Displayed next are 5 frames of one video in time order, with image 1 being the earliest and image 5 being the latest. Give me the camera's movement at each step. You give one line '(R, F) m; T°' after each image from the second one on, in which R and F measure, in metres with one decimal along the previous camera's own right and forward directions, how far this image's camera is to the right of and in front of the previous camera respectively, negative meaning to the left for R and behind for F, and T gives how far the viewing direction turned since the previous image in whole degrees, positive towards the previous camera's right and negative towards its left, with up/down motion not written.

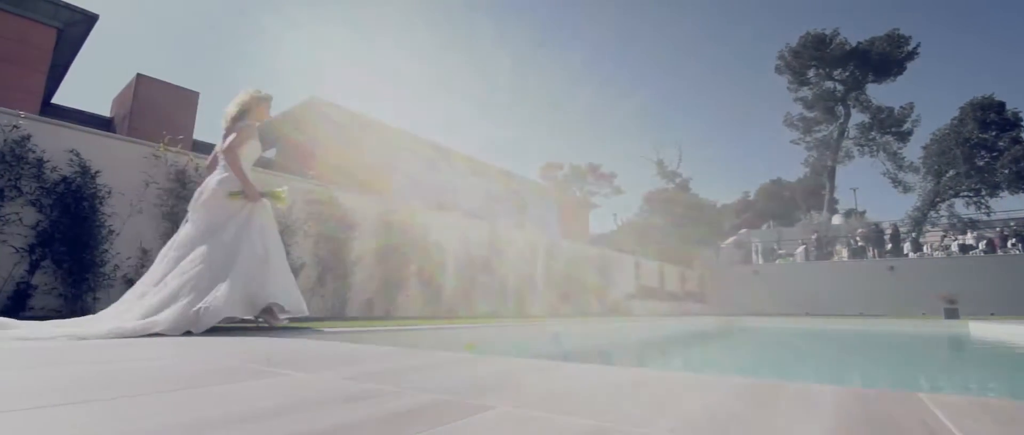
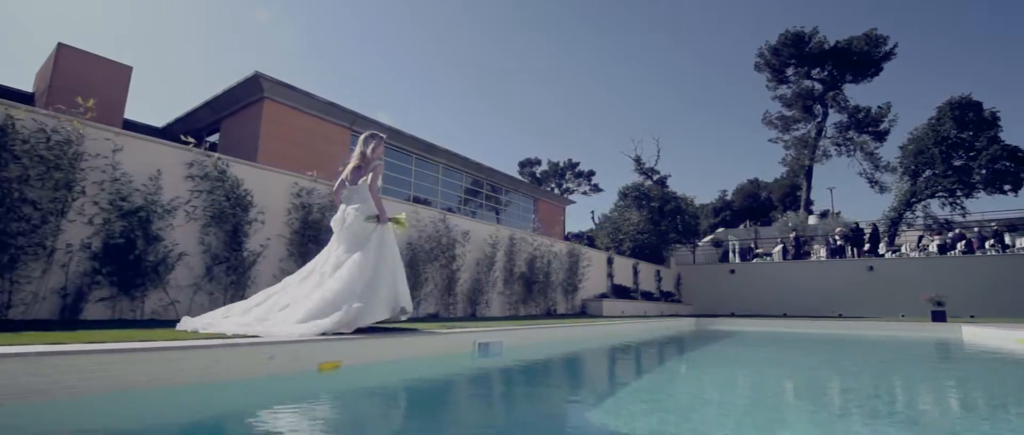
(+0.4, +0.8) m; +2°
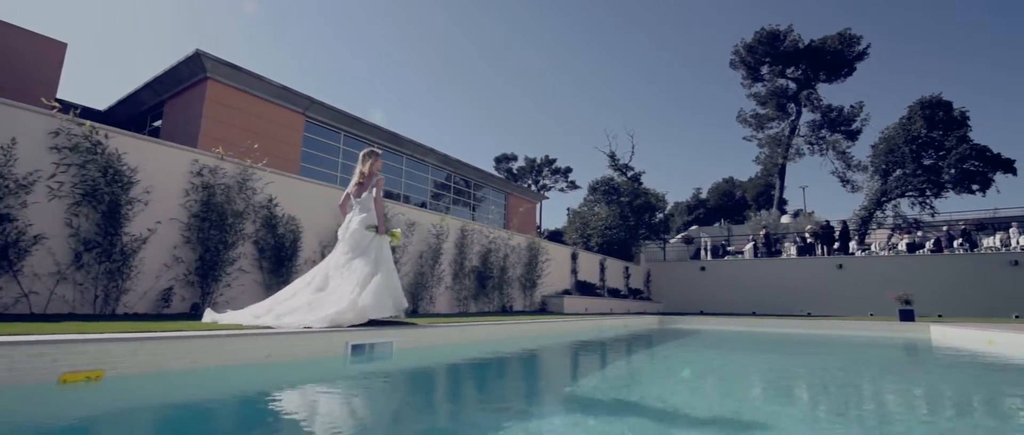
(+0.4, +0.5) m; +2°
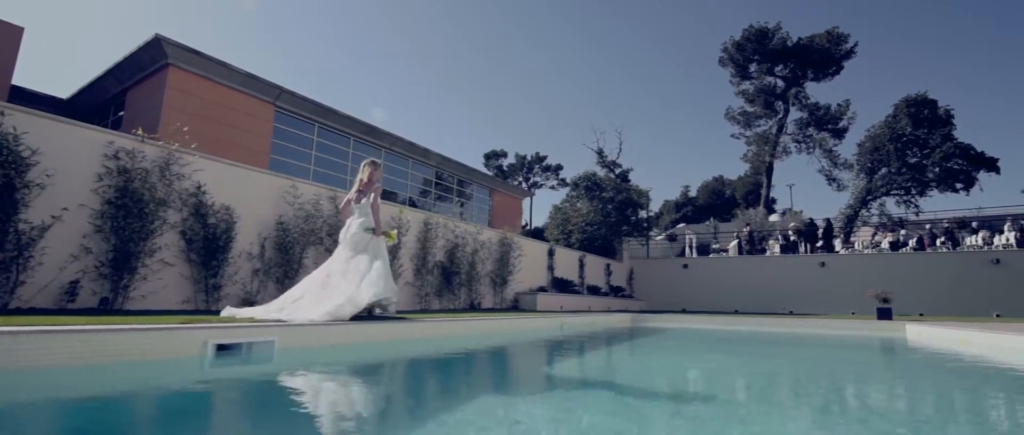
(+0.4, +0.3) m; +1°
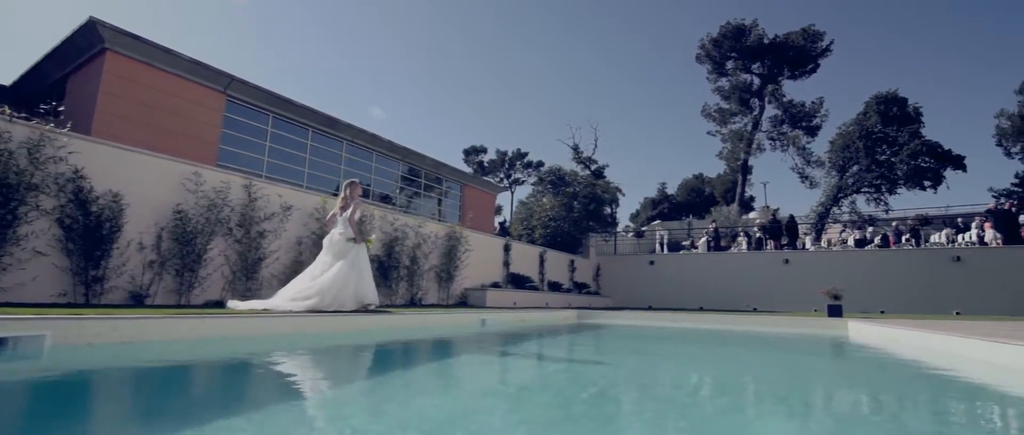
(+0.7, +0.2) m; +1°
